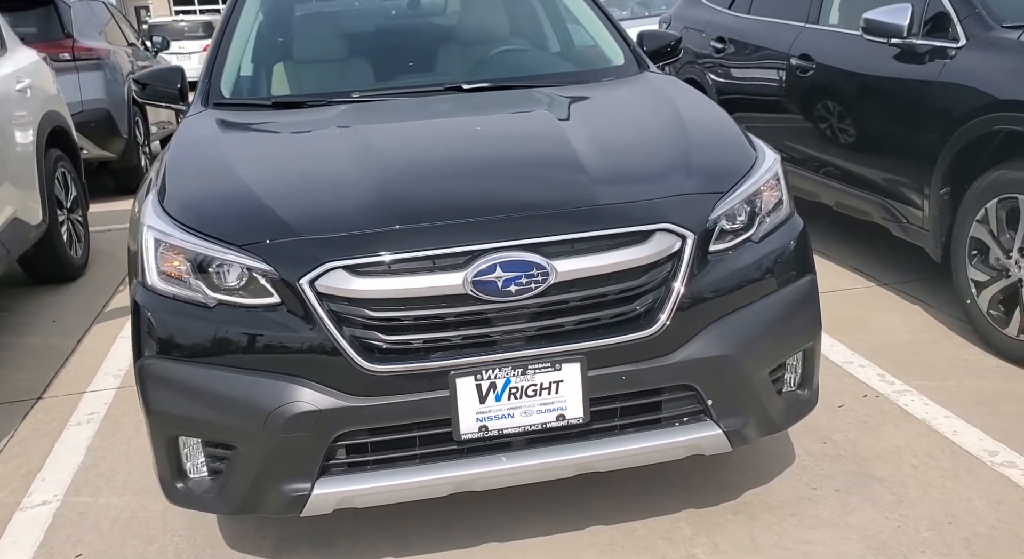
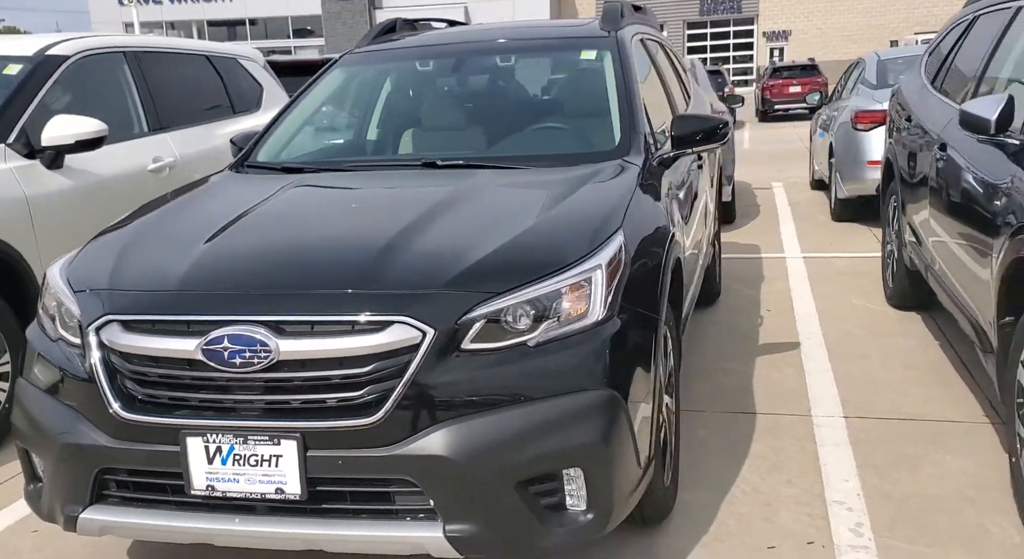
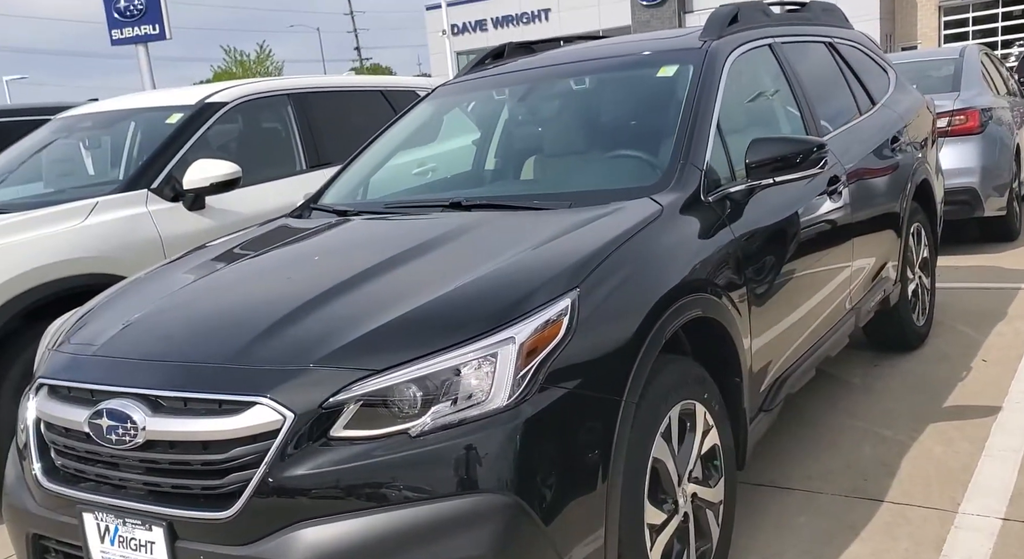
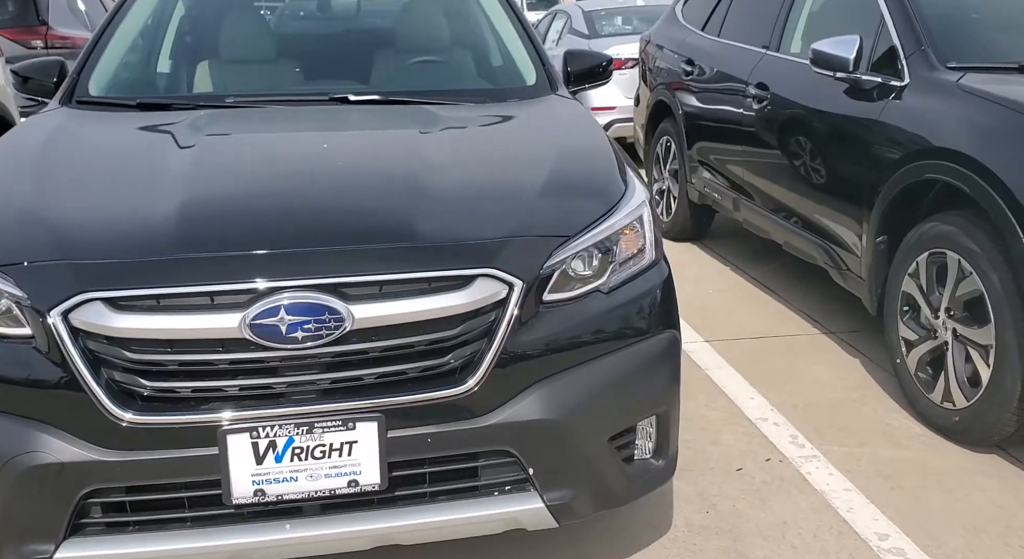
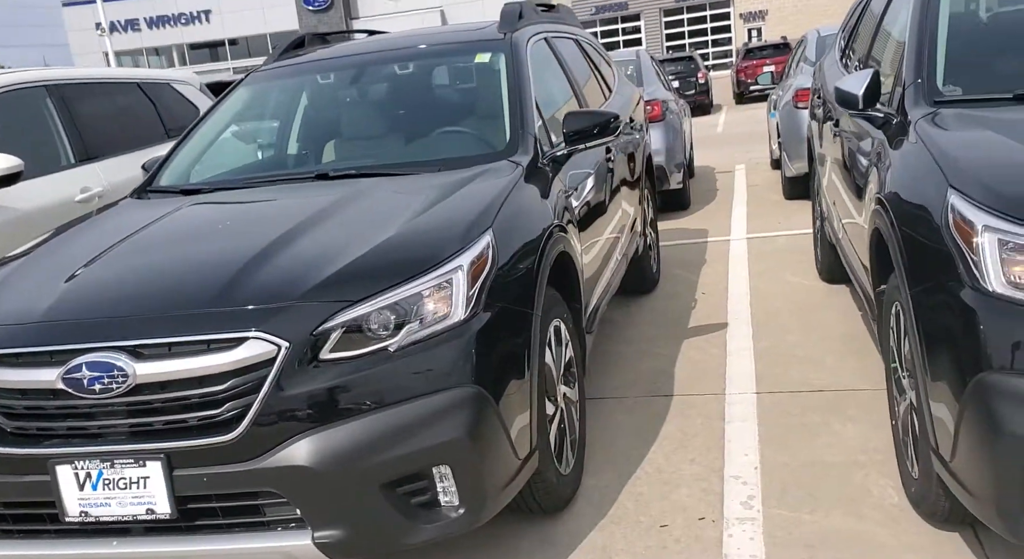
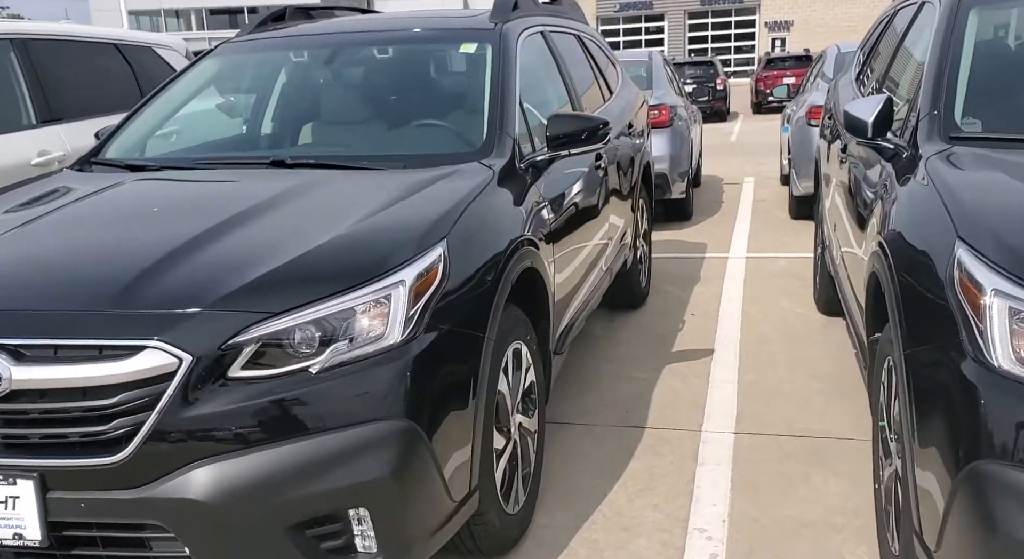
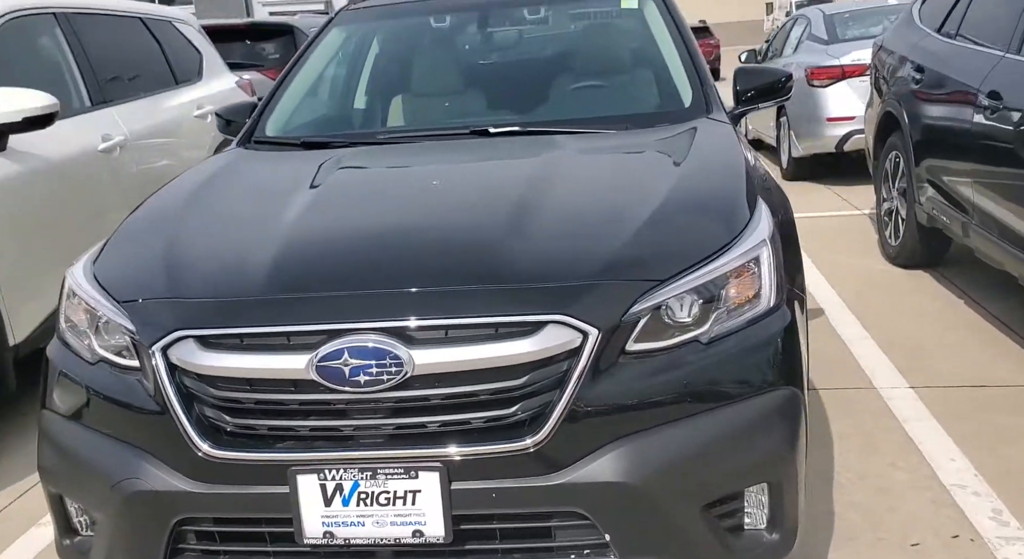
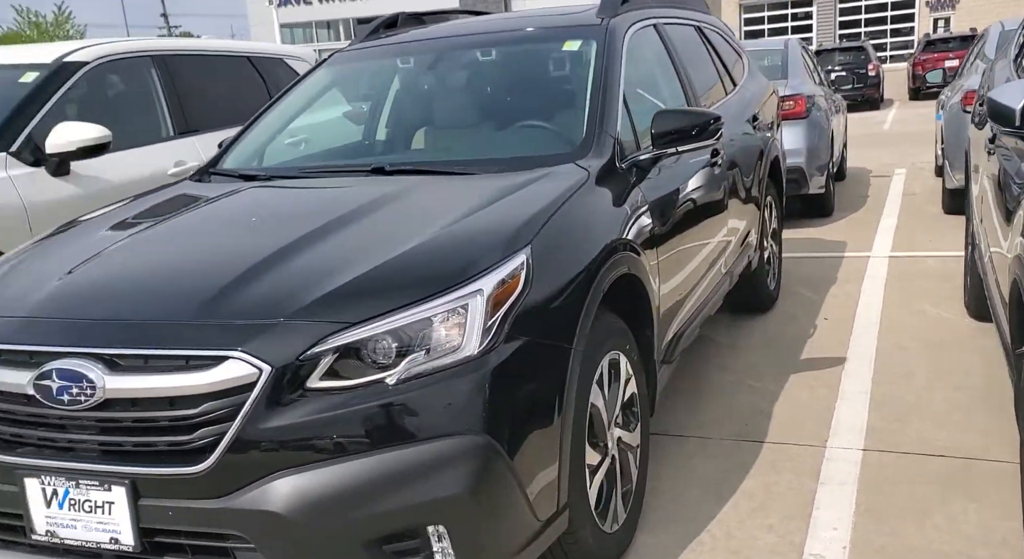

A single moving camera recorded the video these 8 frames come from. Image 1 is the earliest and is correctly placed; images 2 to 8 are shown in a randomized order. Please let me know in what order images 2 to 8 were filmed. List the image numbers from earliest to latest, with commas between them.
4, 7, 2, 5, 6, 8, 3
